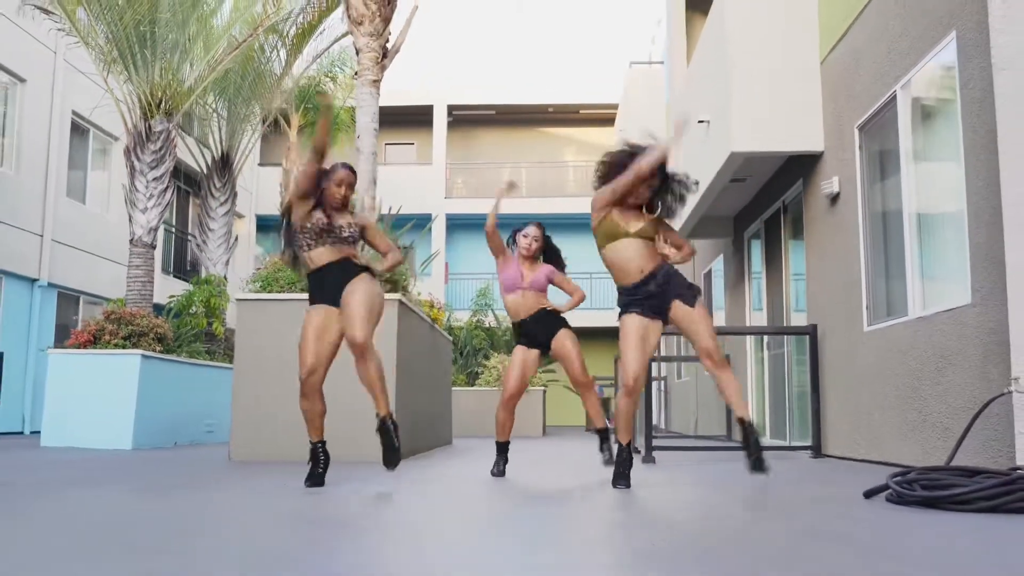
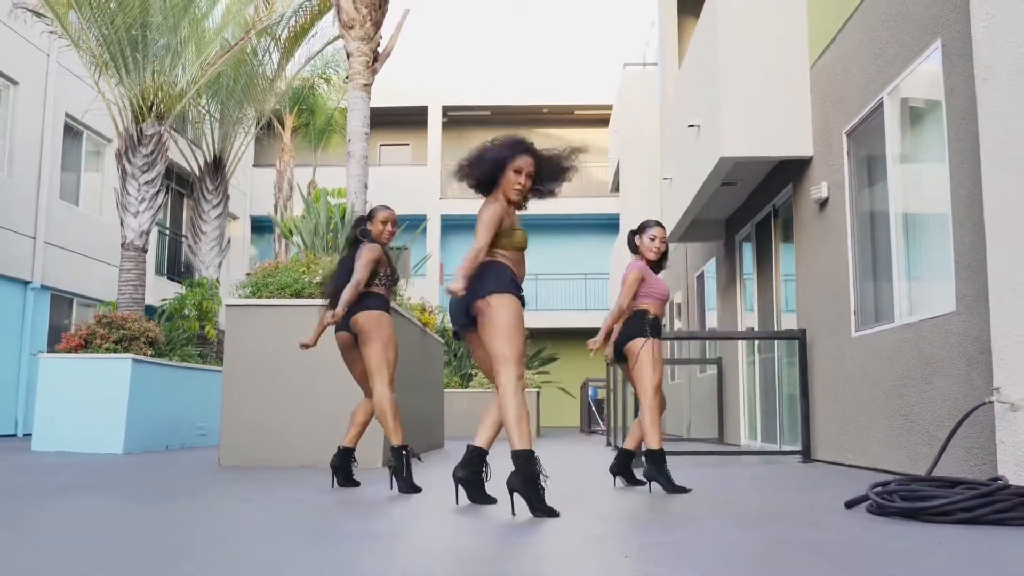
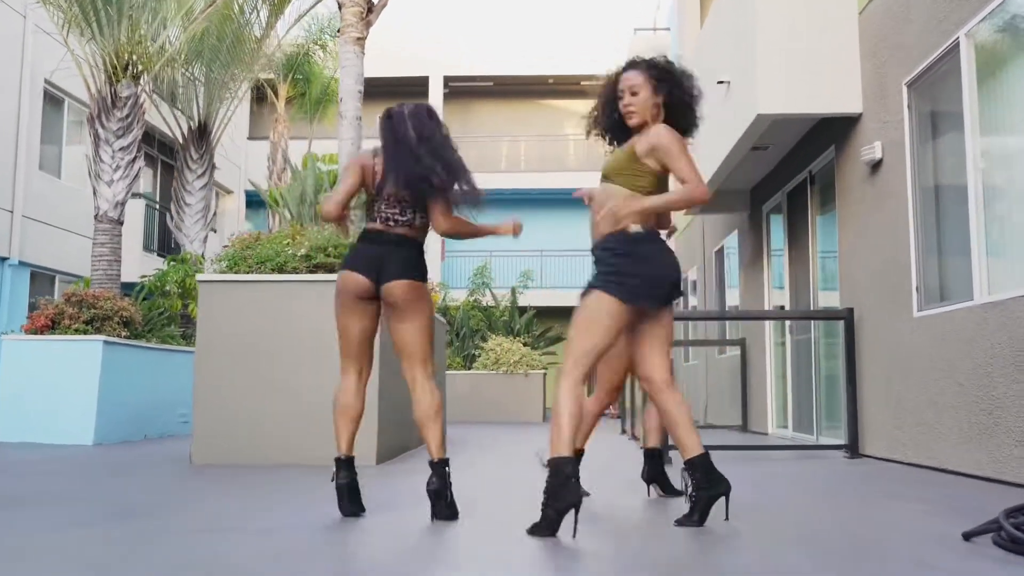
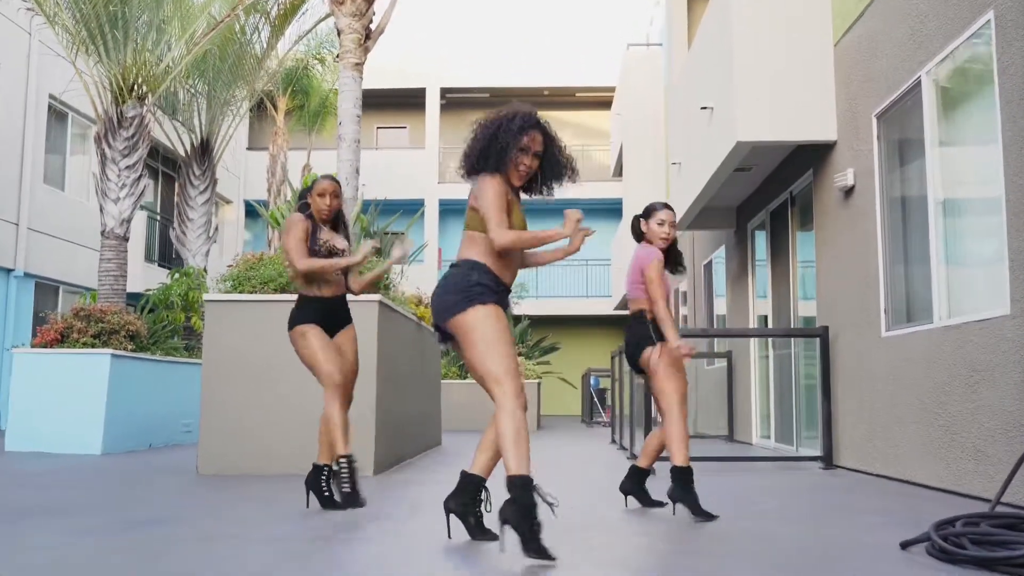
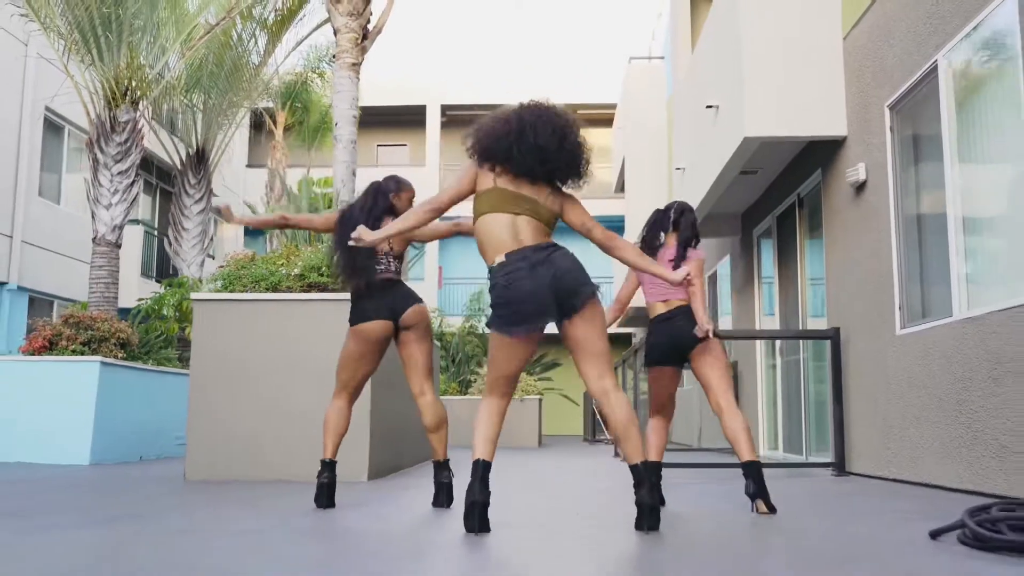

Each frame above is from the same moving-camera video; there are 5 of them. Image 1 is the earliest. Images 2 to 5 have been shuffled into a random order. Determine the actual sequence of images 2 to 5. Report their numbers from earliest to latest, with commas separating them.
3, 5, 2, 4
